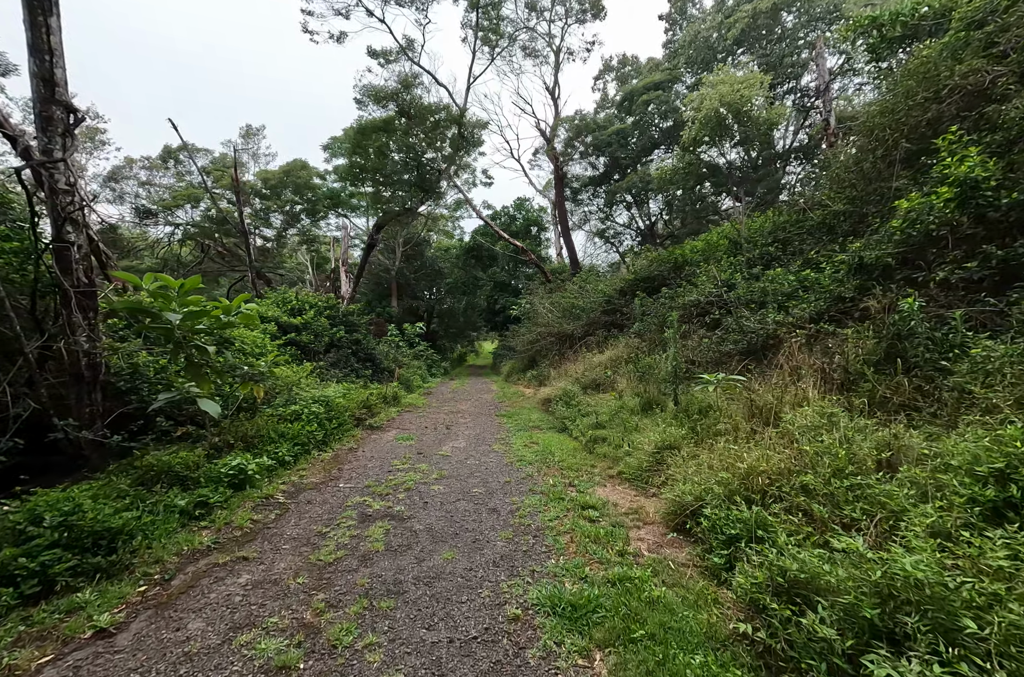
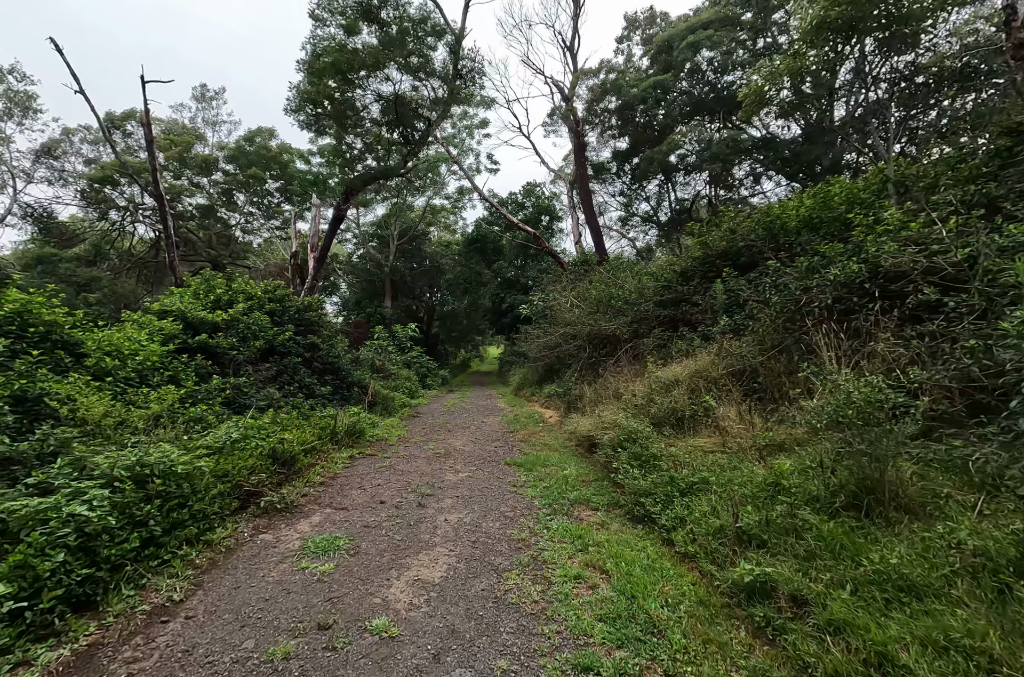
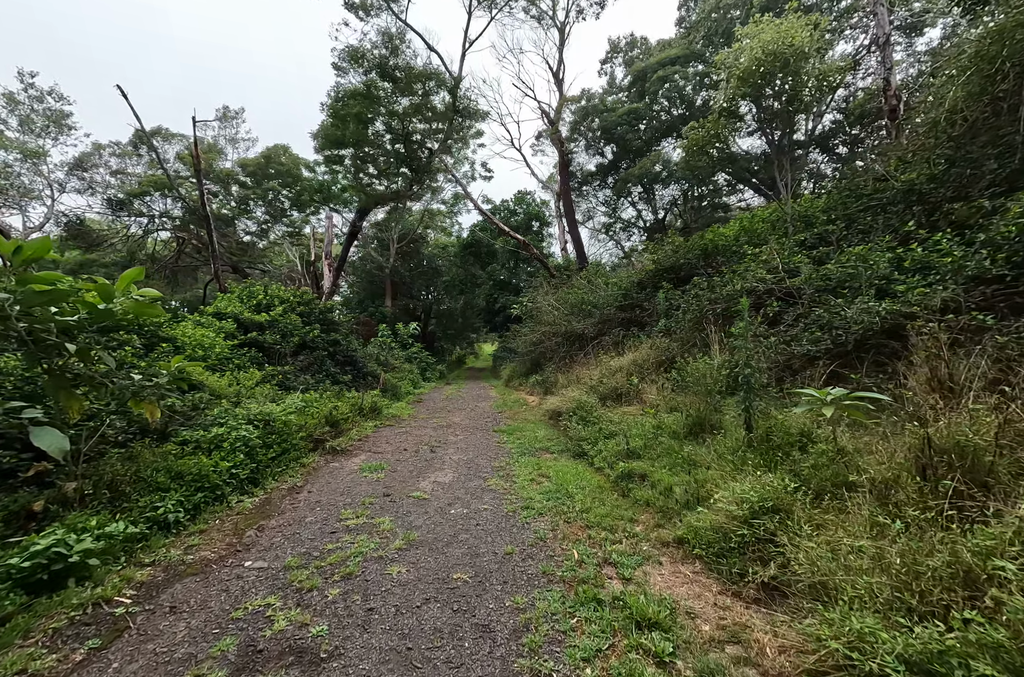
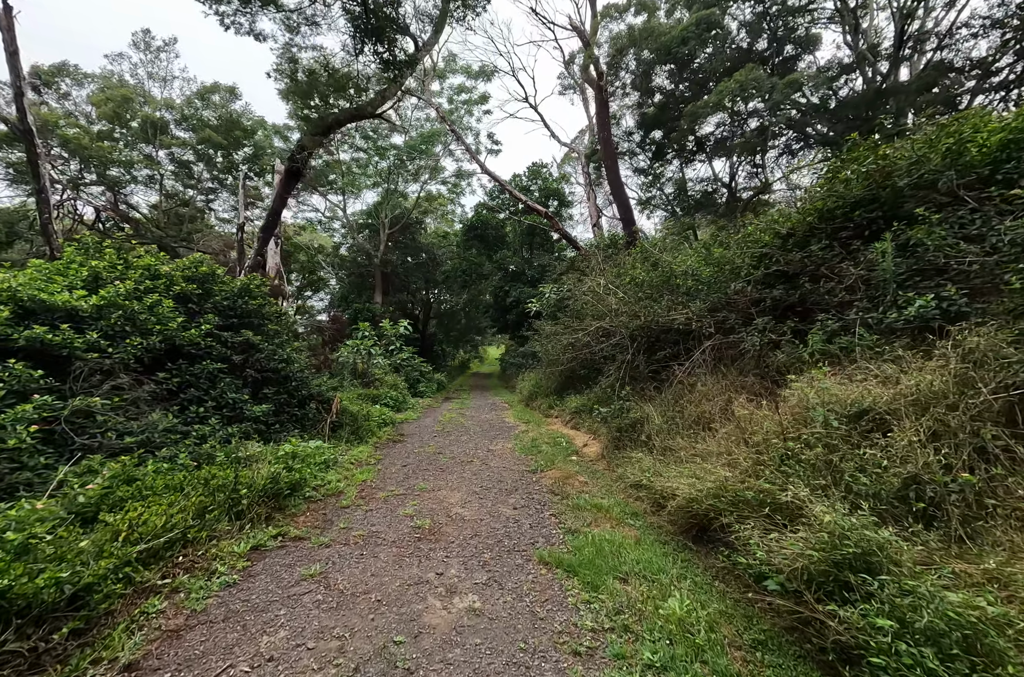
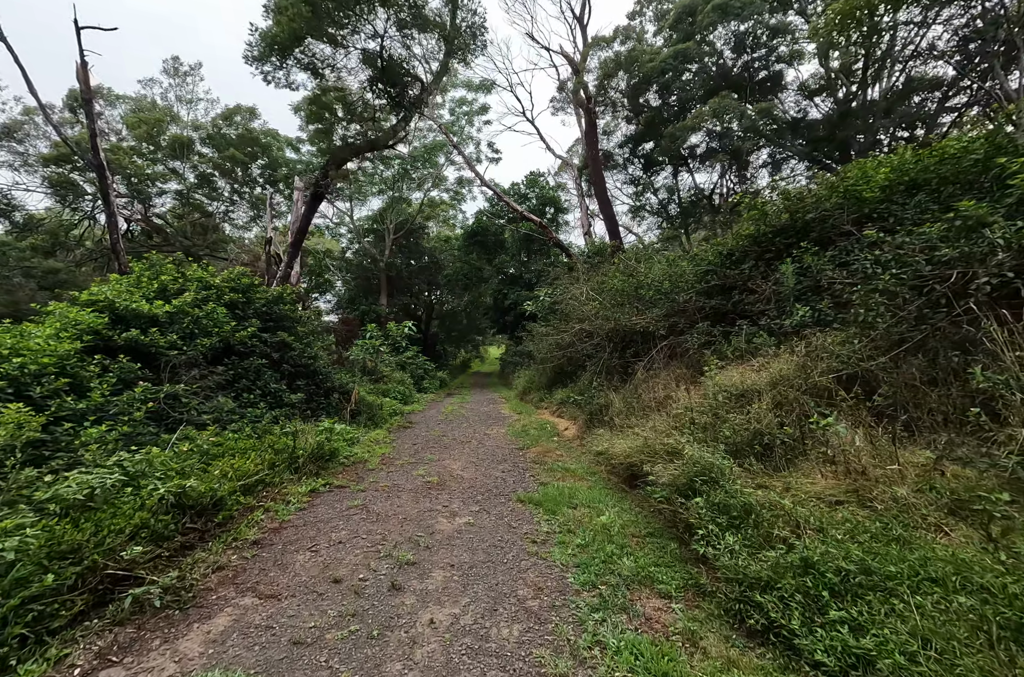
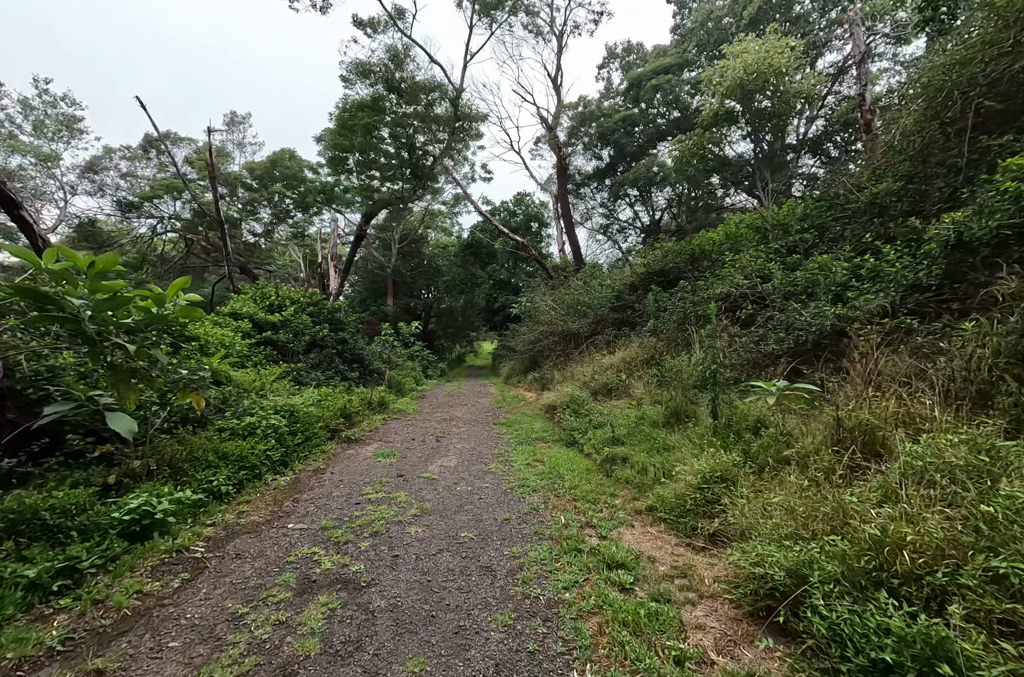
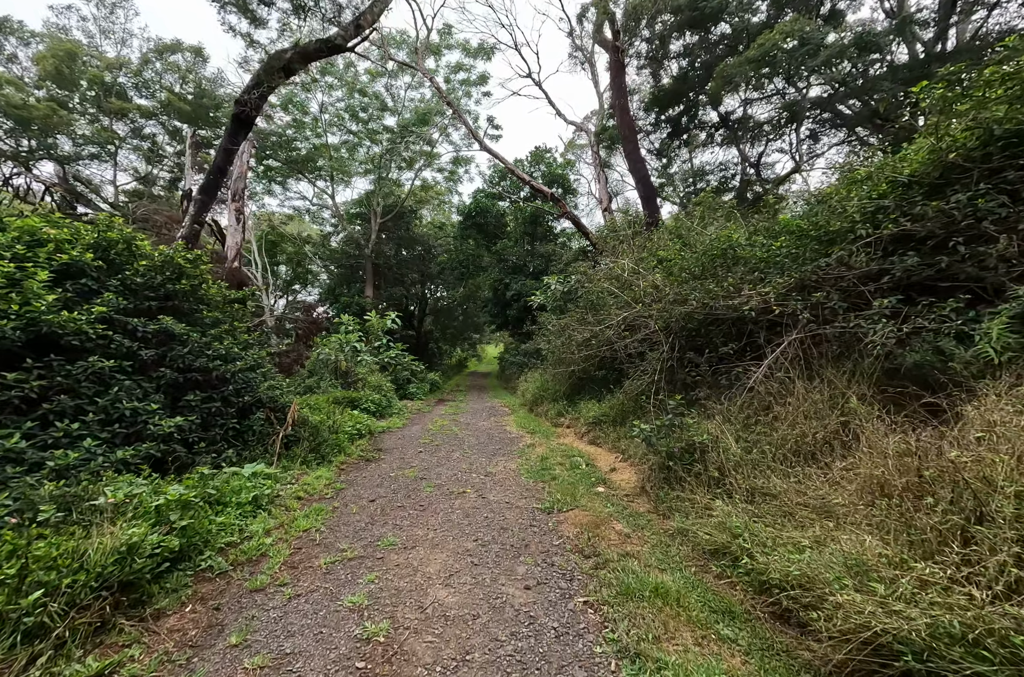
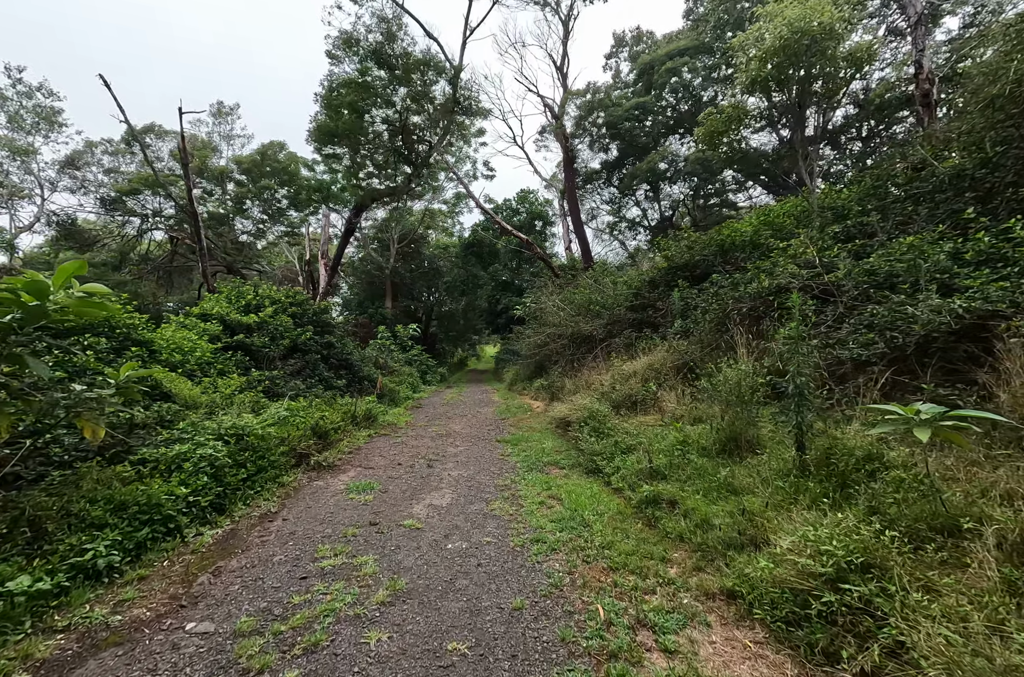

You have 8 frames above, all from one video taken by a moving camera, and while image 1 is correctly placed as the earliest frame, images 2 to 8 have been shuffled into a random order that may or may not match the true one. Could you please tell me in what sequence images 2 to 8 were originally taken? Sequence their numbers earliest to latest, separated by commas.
6, 3, 8, 2, 5, 4, 7
